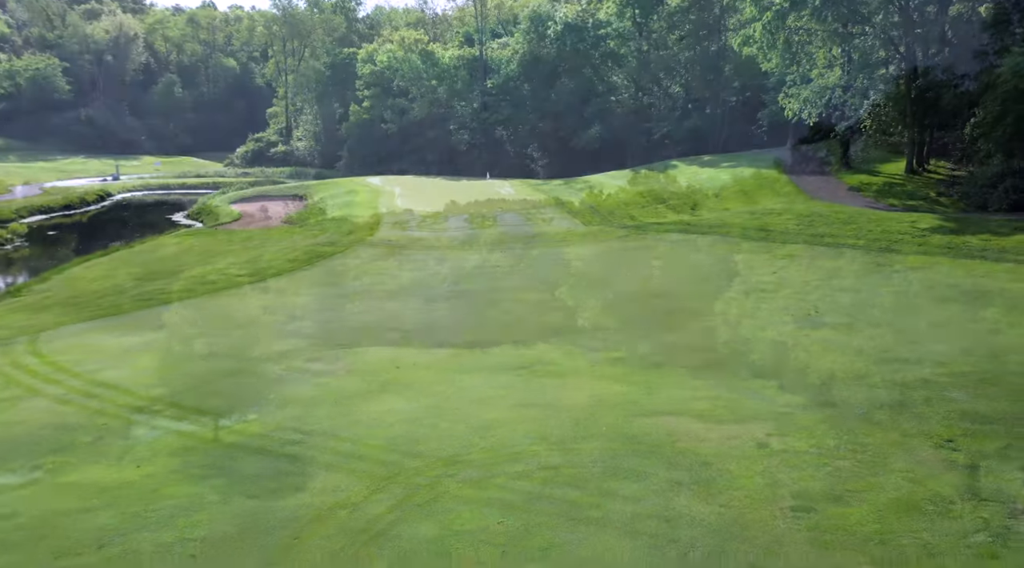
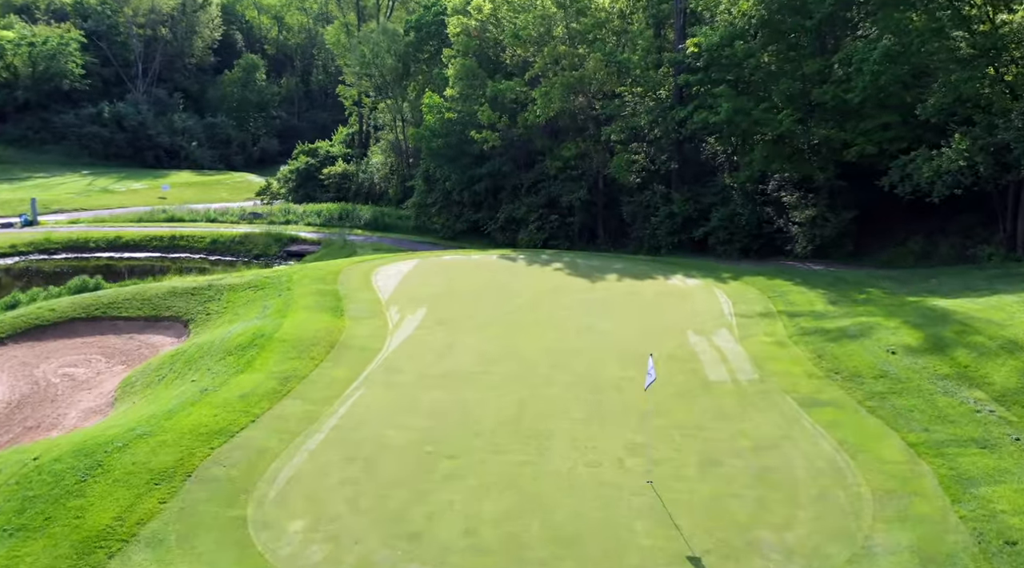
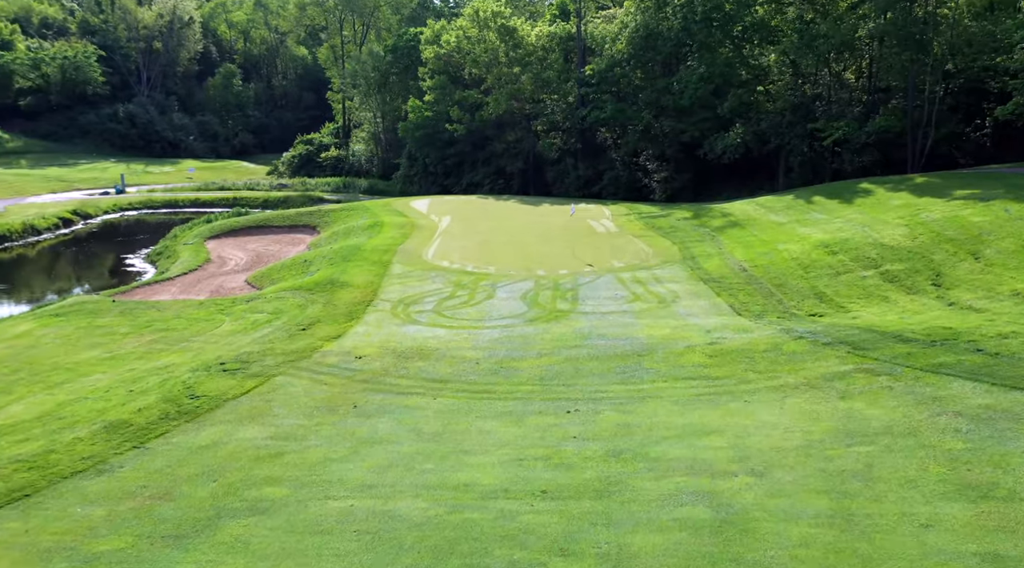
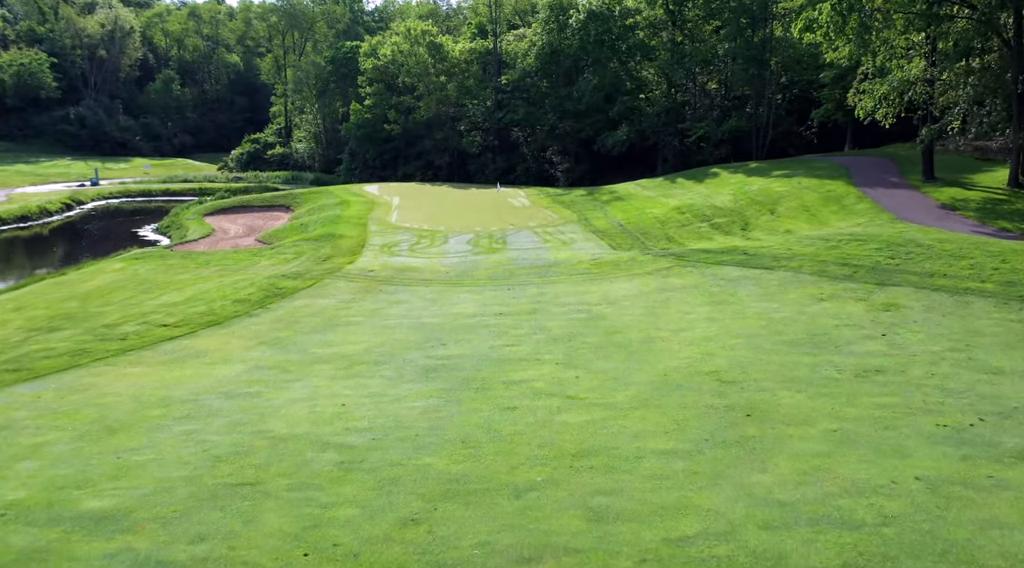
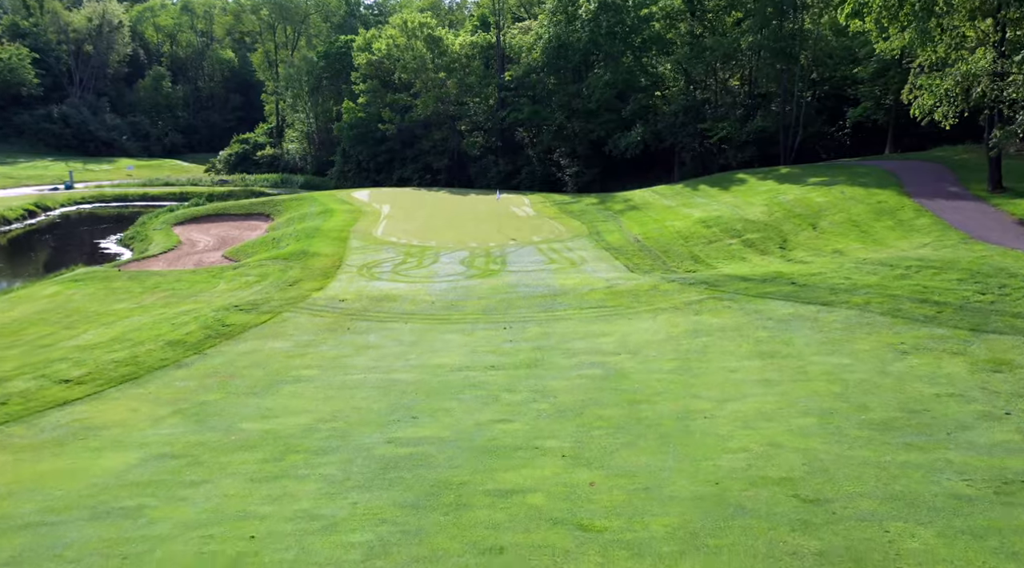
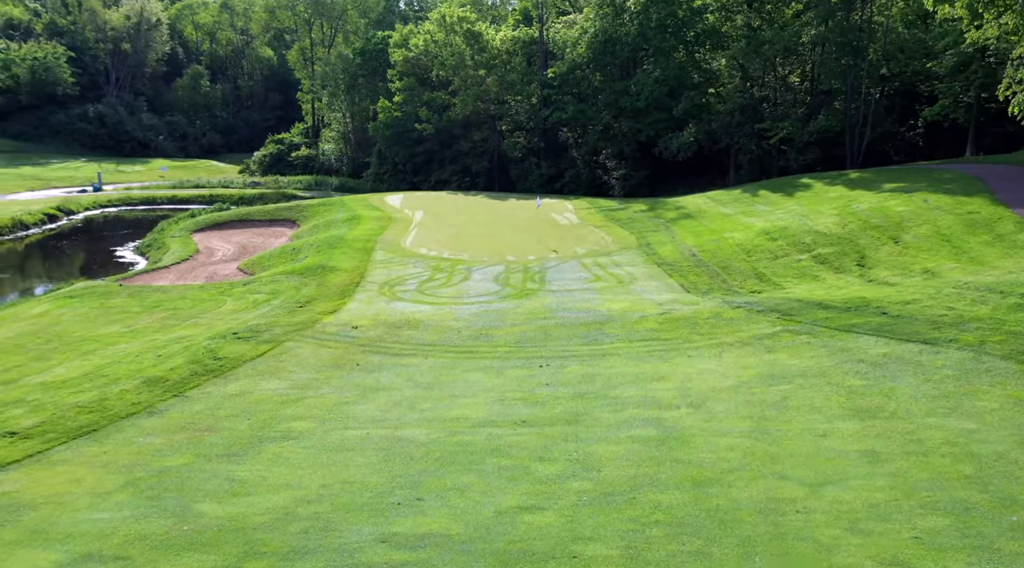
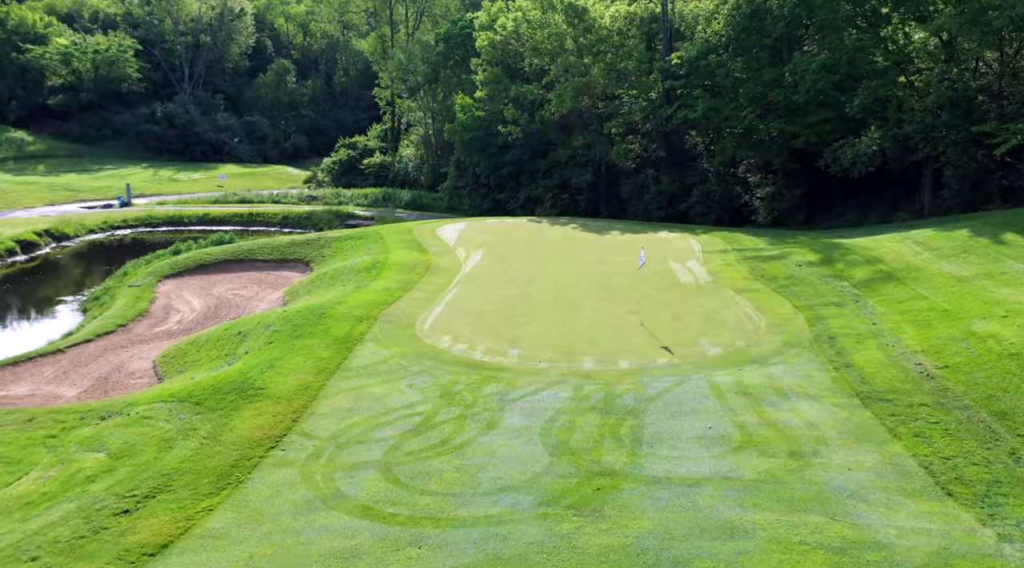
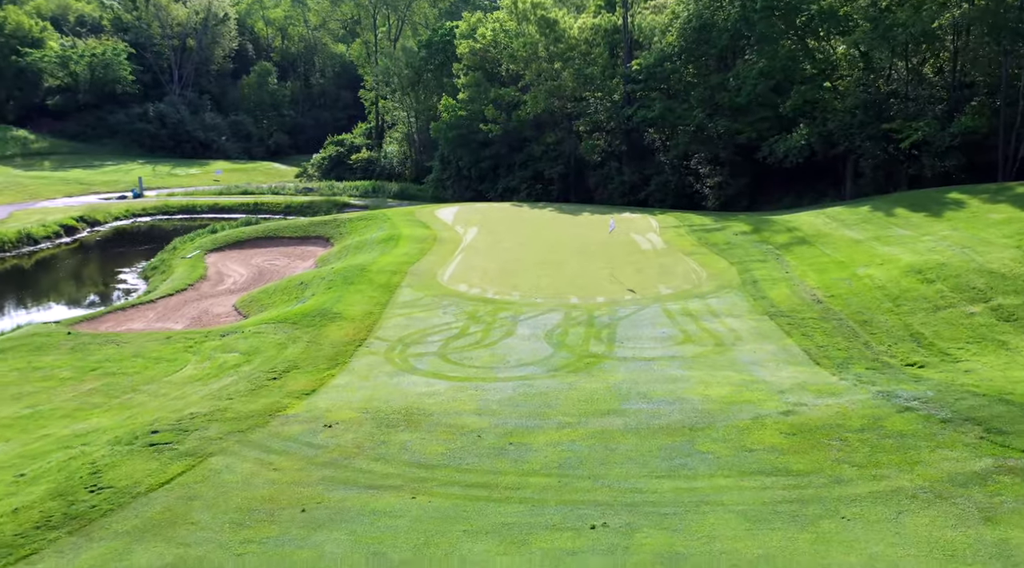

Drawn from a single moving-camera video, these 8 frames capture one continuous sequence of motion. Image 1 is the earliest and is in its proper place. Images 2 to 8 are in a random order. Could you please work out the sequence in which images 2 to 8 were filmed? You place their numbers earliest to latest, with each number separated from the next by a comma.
4, 5, 6, 3, 8, 7, 2
